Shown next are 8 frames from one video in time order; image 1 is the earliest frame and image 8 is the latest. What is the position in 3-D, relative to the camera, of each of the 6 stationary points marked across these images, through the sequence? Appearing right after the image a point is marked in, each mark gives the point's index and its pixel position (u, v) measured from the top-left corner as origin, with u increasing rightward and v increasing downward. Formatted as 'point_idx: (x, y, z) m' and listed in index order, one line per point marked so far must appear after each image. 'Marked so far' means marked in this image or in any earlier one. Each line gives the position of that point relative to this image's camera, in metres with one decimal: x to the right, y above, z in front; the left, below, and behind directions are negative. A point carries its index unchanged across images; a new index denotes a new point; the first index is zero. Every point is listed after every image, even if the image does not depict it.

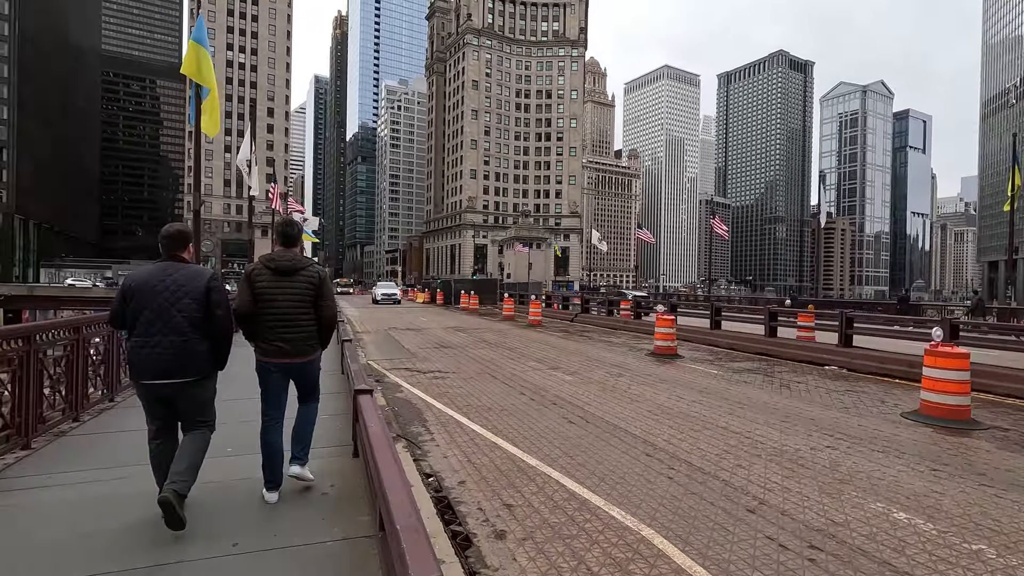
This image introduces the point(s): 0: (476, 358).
0: (-0.8, -1.7, +12.7) m
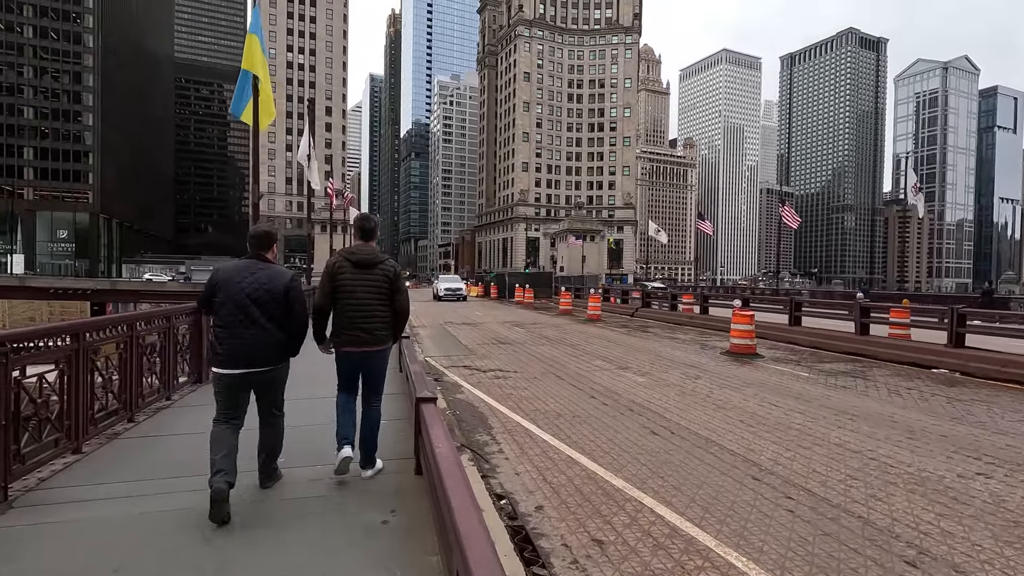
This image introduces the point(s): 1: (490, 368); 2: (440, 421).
0: (+0.6, -1.5, +12.0) m
1: (-0.4, -1.6, +10.2) m
2: (-0.6, -1.0, +4.2) m
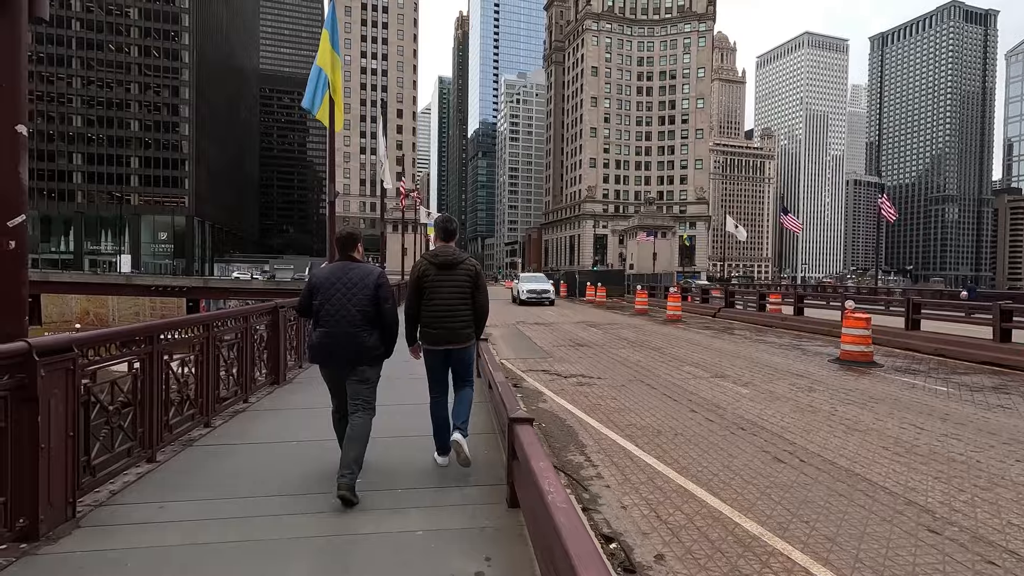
0: (+2.3, -1.5, +11.1) m
1: (+1.1, -1.6, +9.5) m
2: (+0.2, -1.0, +3.6) m
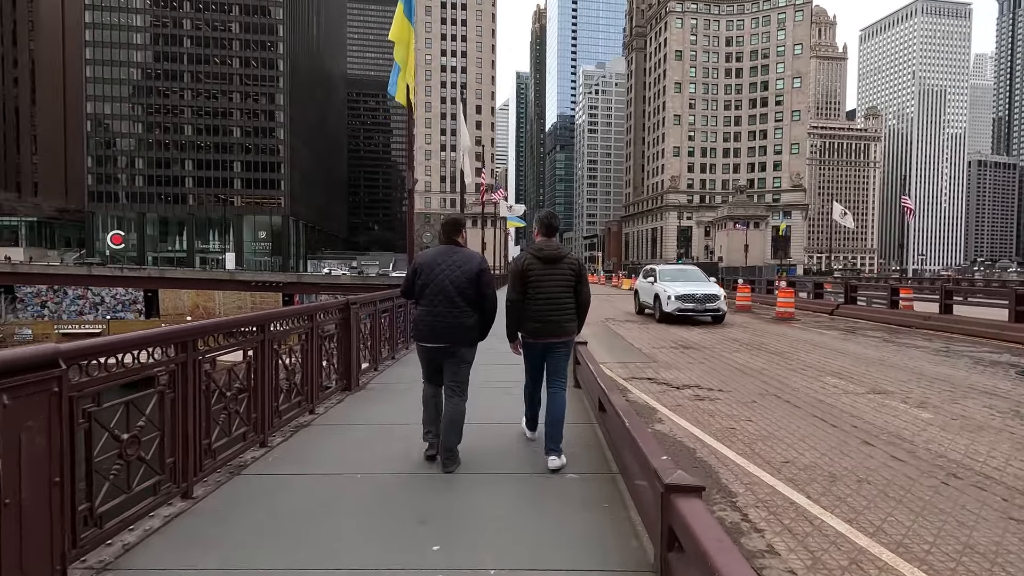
0: (+4.0, -1.4, +9.4) m
1: (+2.6, -1.5, +7.9) m
2: (+0.8, -1.0, +2.2) m
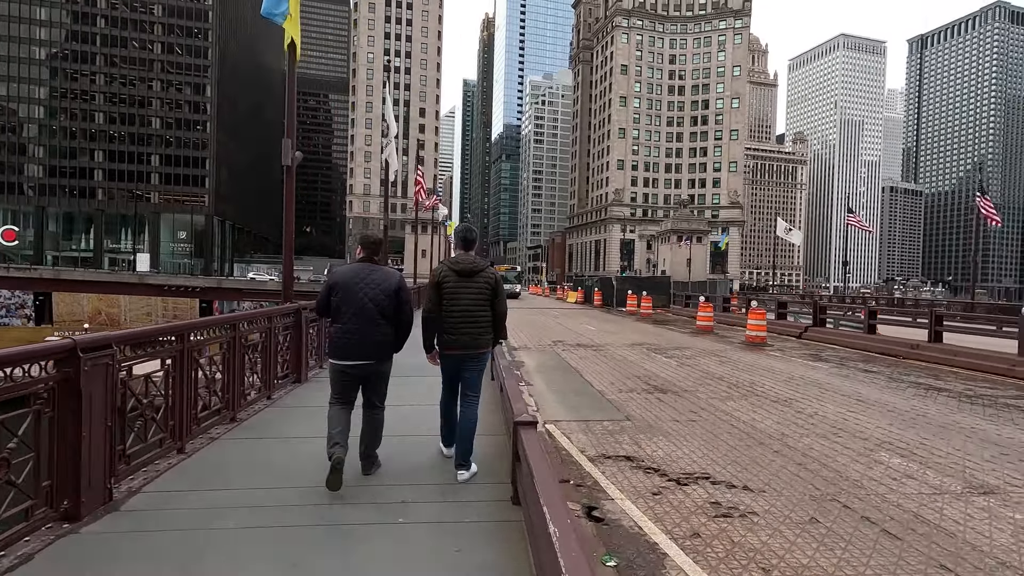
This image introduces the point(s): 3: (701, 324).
0: (+2.9, -1.8, +6.6) m
1: (+1.7, -1.8, +5.0) m
2: (+0.5, -1.2, -0.9) m
3: (+6.9, -1.3, +19.6) m
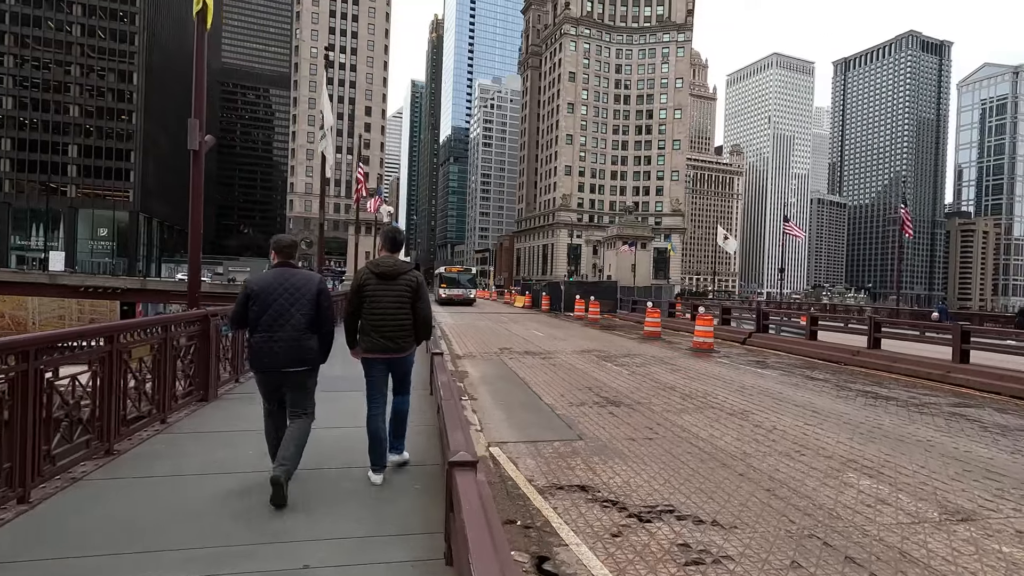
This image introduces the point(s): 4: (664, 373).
0: (+2.3, -1.8, +6.1) m
1: (+1.2, -1.8, +4.4) m
2: (+0.6, -1.2, -1.6) m
3: (+4.9, -1.5, +19.4) m
4: (+3.2, -1.8, +11.6) m
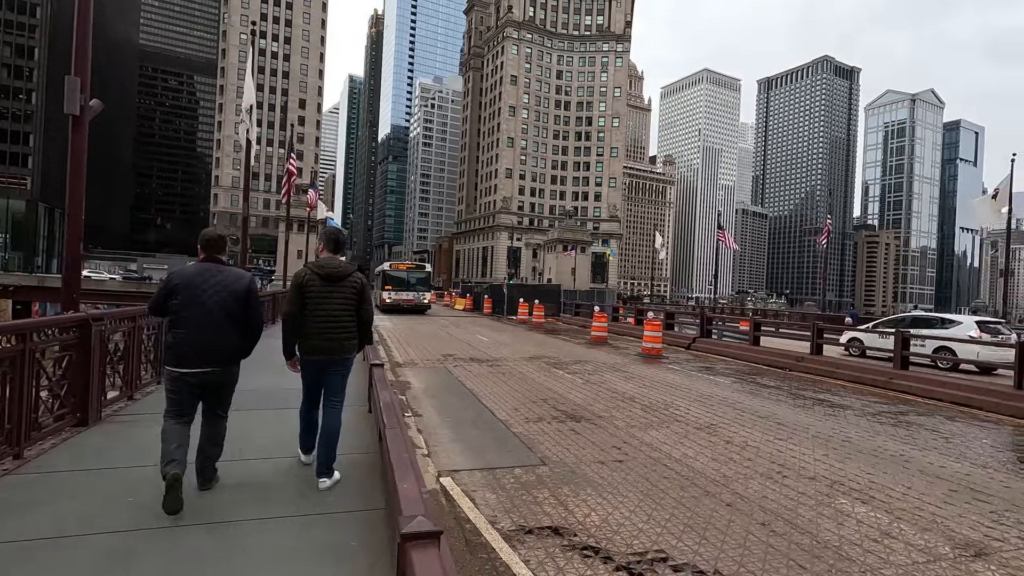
0: (+1.8, -1.9, +5.5) m
1: (+0.9, -1.9, +3.6) m
2: (+1.1, -1.2, -2.3) m
3: (+2.9, -1.6, +19.0) m
4: (+2.1, -1.9, +11.0) m
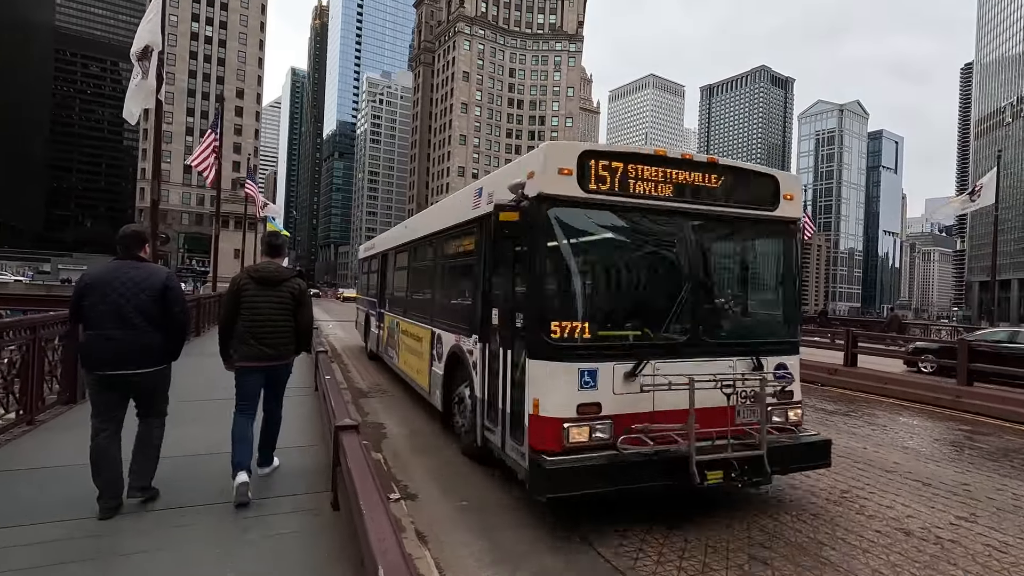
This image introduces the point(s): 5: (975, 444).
0: (+2.4, -1.9, +3.0) m
1: (+1.7, -1.9, +1.1) m
2: (+2.4, -1.2, -4.8) m
3: (+2.3, -1.7, +16.6) m
4: (+2.2, -2.0, +8.6) m
5: (+6.6, -2.2, +7.7) m
